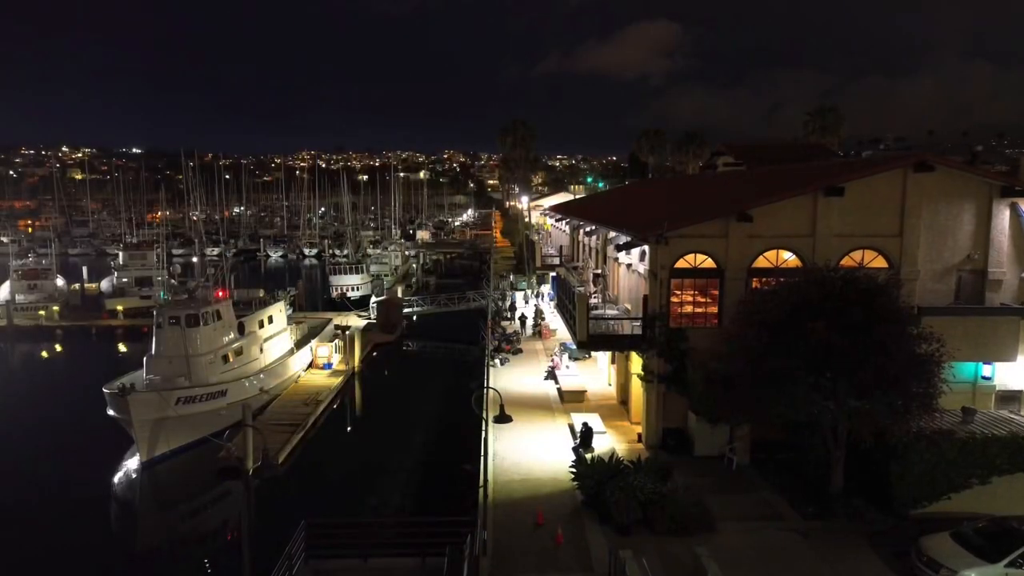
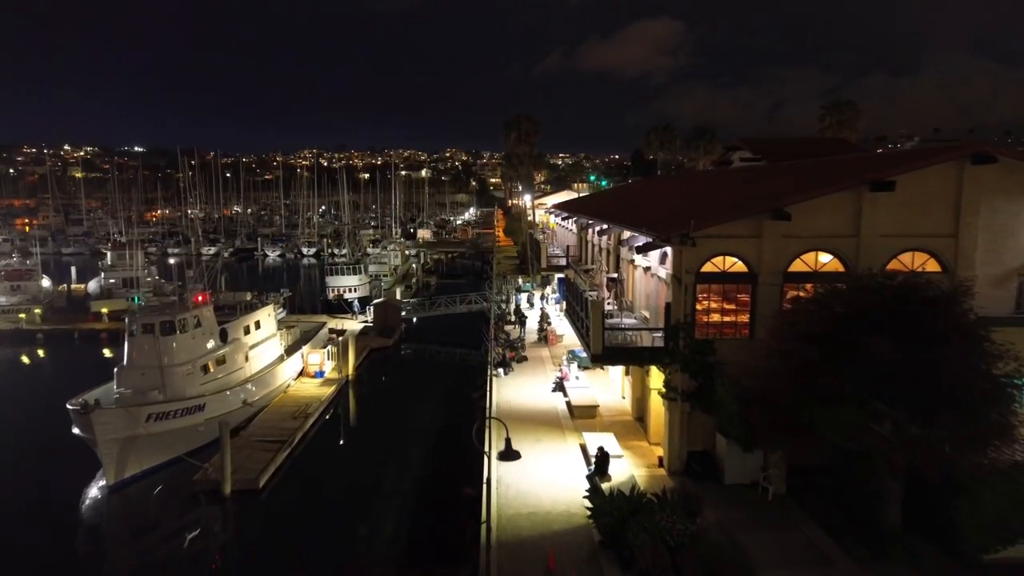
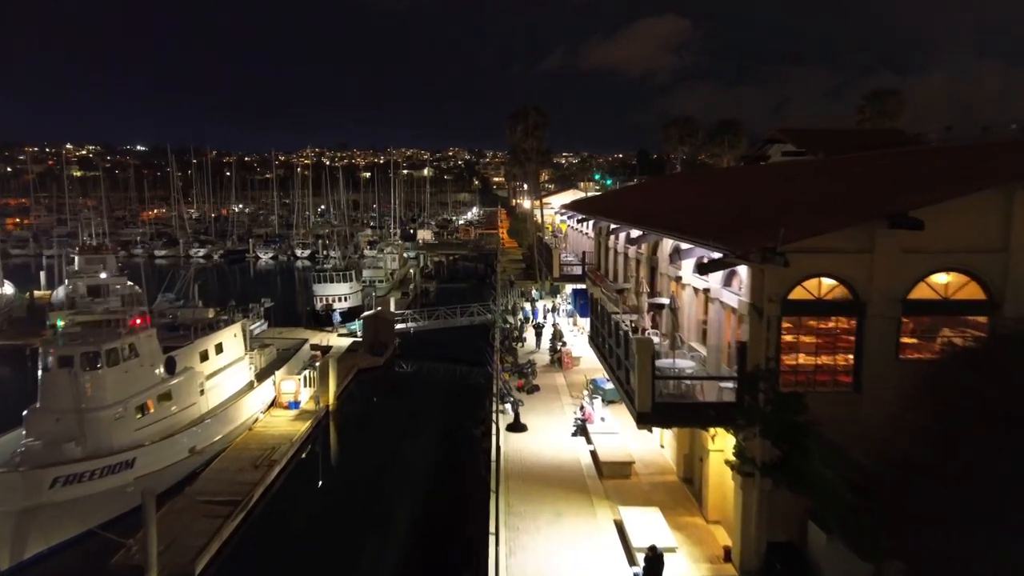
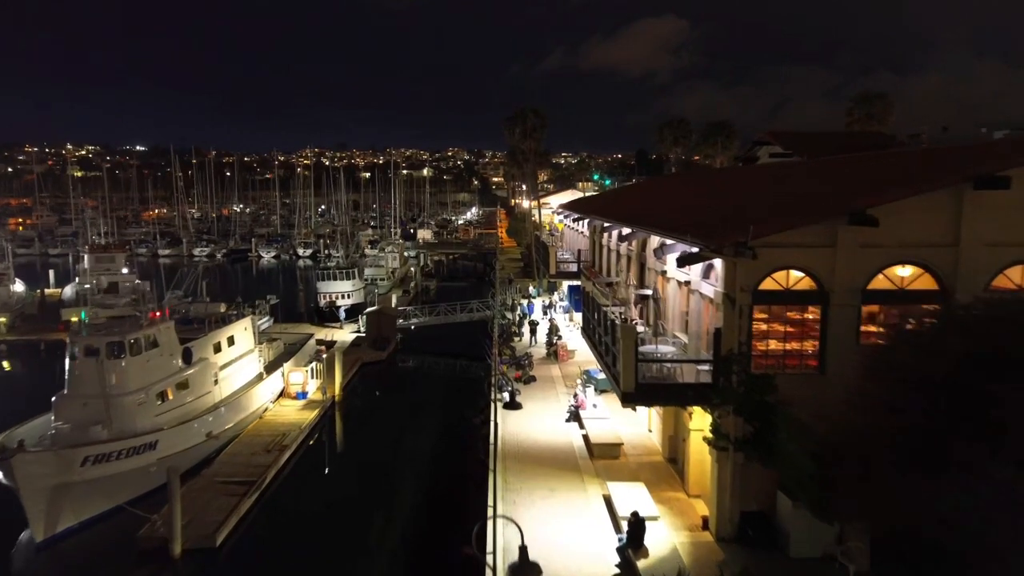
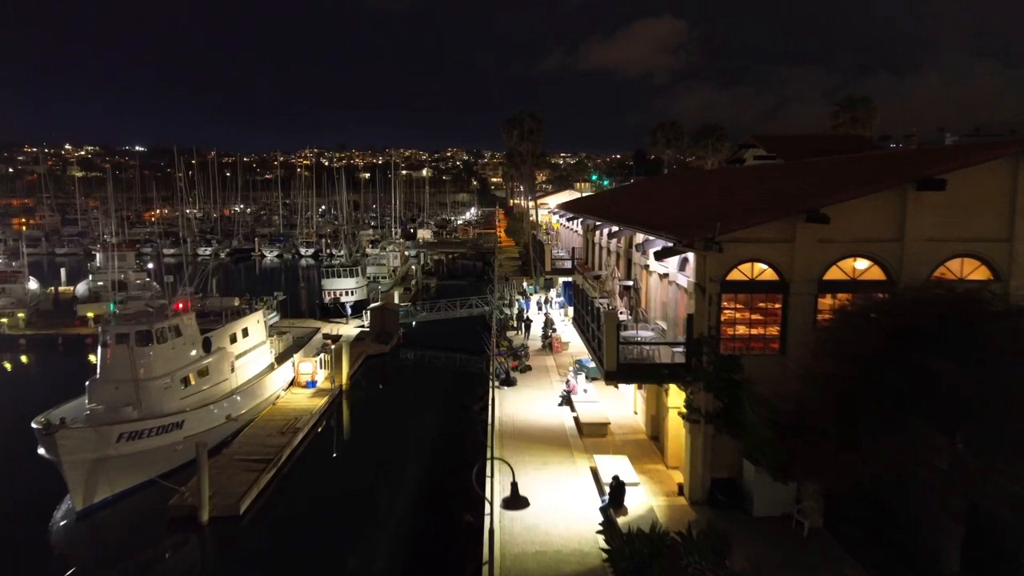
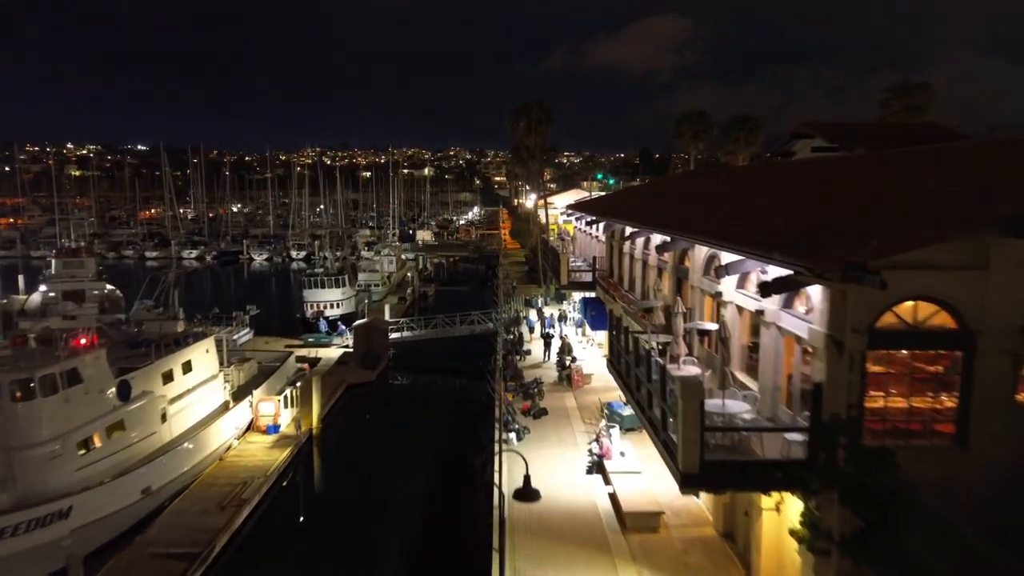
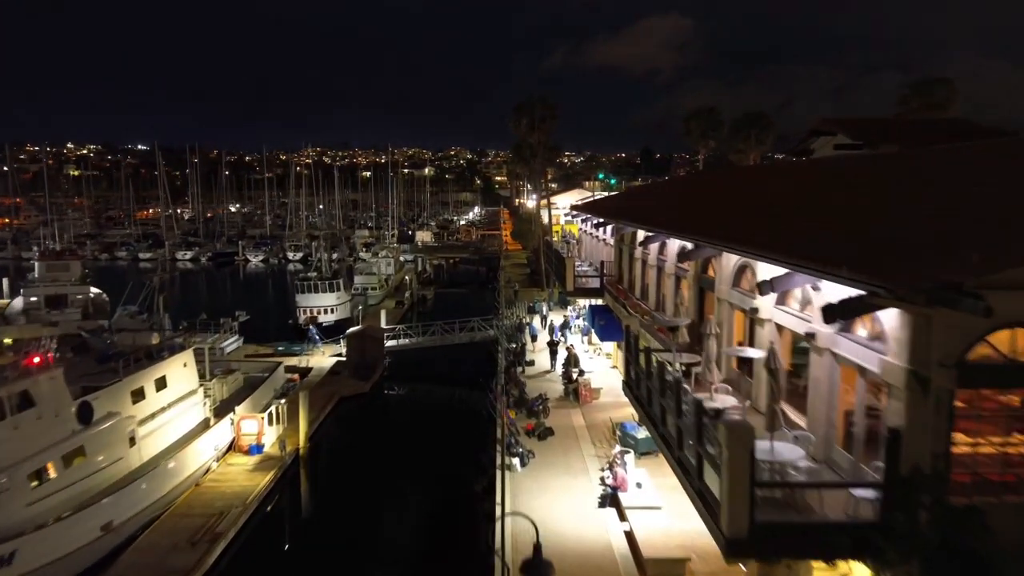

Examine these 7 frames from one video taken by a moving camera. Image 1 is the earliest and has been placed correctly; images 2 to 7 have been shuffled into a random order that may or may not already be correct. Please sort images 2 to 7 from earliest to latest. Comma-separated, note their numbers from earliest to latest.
2, 5, 4, 3, 6, 7
